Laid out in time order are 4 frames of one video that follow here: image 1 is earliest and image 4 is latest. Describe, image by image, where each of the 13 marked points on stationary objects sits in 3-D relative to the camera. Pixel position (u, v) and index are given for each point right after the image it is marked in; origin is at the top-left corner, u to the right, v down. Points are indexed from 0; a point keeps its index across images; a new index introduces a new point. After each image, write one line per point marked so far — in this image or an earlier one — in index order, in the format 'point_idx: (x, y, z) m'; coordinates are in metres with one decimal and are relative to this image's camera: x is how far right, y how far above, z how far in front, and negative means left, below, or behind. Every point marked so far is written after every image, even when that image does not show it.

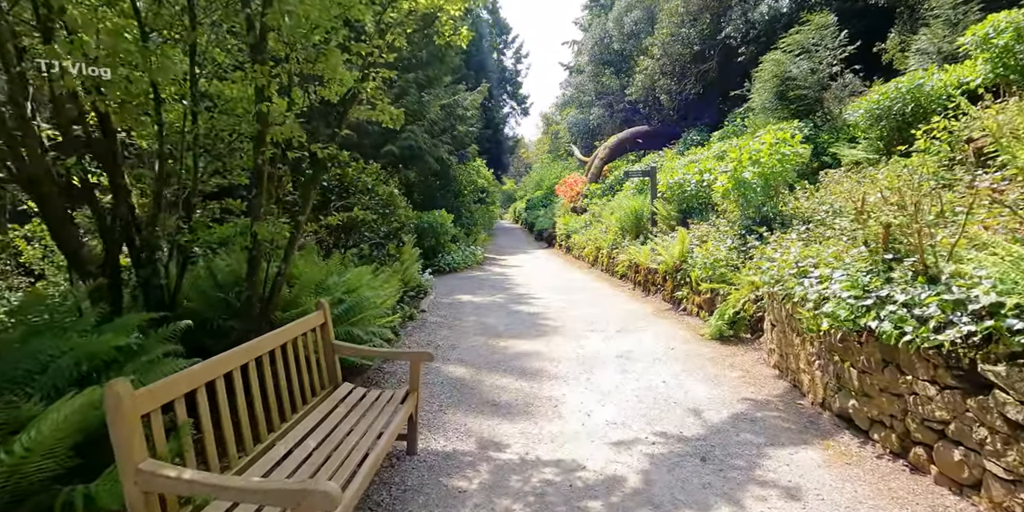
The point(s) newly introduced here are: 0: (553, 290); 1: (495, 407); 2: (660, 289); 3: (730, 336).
0: (+0.7, -0.6, +9.2) m
1: (-0.1, -1.1, +4.0) m
2: (+2.2, -0.5, +8.0) m
3: (+2.3, -0.8, +5.6) m
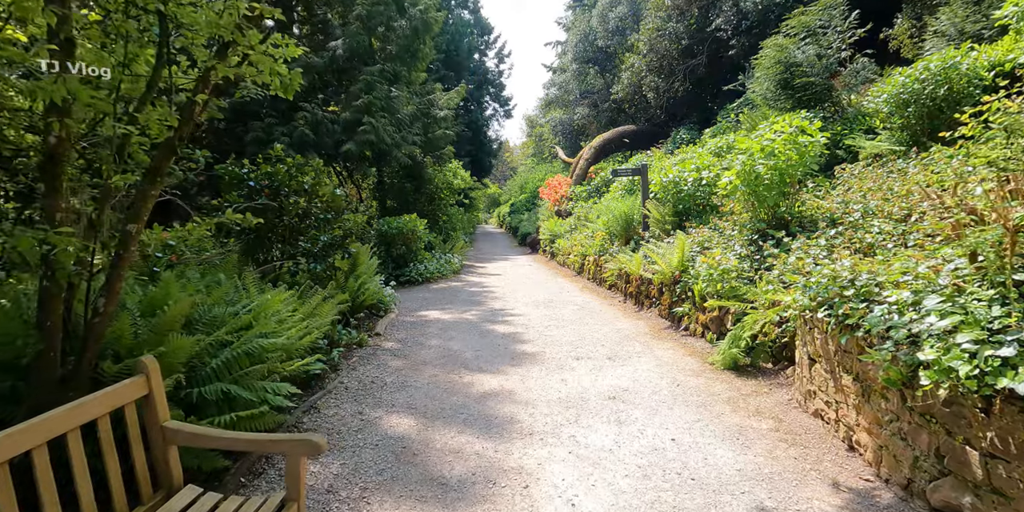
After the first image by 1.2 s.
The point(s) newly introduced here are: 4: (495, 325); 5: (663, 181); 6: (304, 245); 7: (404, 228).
0: (+0.3, -0.7, +8.1) m
1: (-0.4, -1.2, +2.8) m
2: (+1.9, -0.6, +7.0) m
3: (+2.0, -0.9, +4.6) m
4: (-0.2, -0.9, +6.7) m
5: (+2.4, +1.2, +8.3) m
6: (-2.1, +0.1, +5.4) m
7: (-2.3, +0.6, +11.5) m
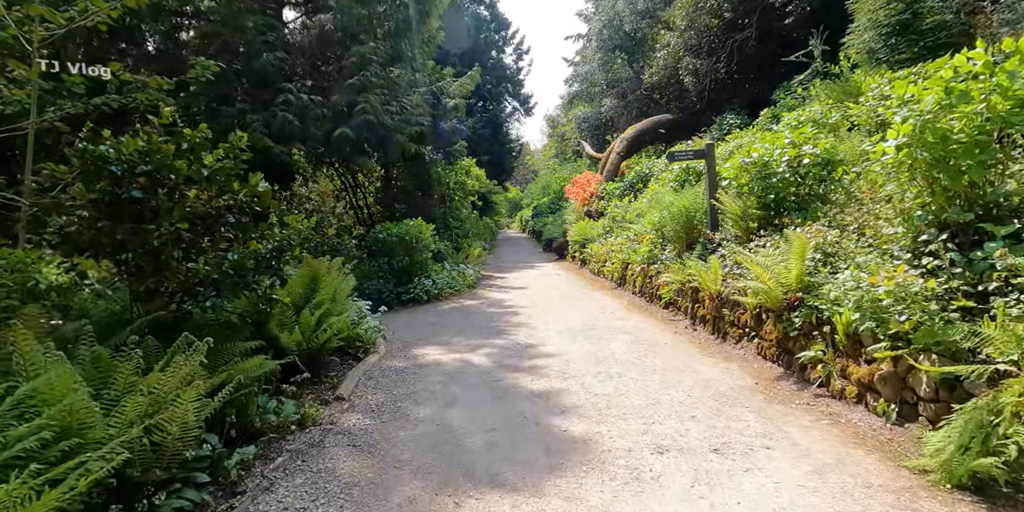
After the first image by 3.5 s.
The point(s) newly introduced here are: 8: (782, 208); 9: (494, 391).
0: (+0.7, -0.9, +6.0) m
1: (-0.3, -1.3, +0.7) m
2: (+2.2, -0.7, +4.8) m
3: (+2.2, -1.0, +2.4) m
4: (+0.1, -1.0, +4.5) m
5: (+2.7, +1.1, +6.1) m
6: (-1.9, -0.1, +3.4) m
7: (-1.9, +0.4, +9.5) m
8: (+2.9, +0.5, +5.8) m
9: (-0.1, -1.1, +4.1) m
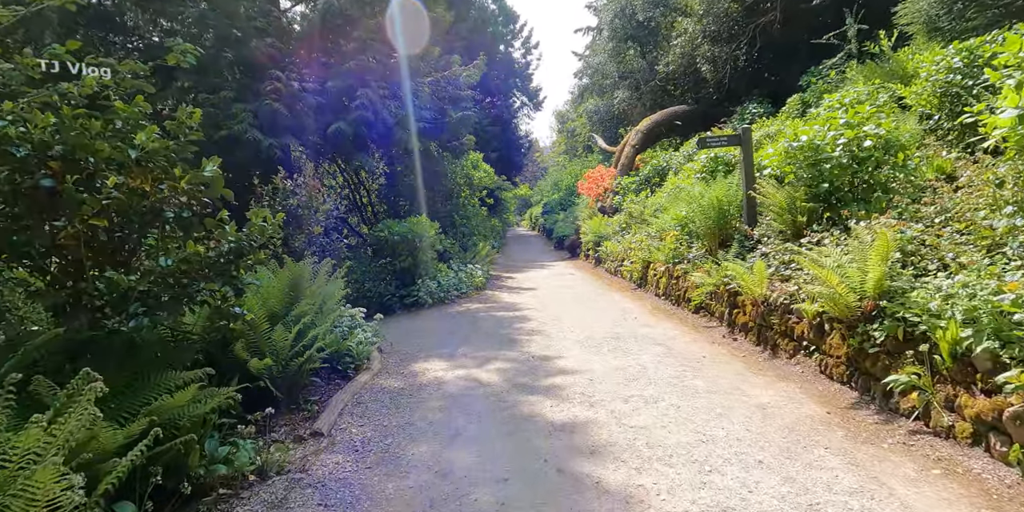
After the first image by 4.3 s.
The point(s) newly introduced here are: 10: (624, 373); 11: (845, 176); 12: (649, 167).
0: (+0.8, -0.9, +5.2) m
1: (-0.2, -1.4, 0.0) m
2: (+2.3, -0.7, +4.0) m
3: (+2.3, -1.0, +1.6) m
4: (+0.2, -1.0, +3.8) m
5: (+2.8, +1.1, +5.4) m
6: (-1.8, -0.1, +2.7) m
7: (-1.7, +0.4, +8.8) m
8: (+3.1, +0.5, +5.0) m
9: (0.0, -1.1, +3.4) m
10: (+0.9, -0.9, +4.3) m
11: (+3.1, +0.7, +4.9) m
12: (+3.7, +2.4, +14.3) m
